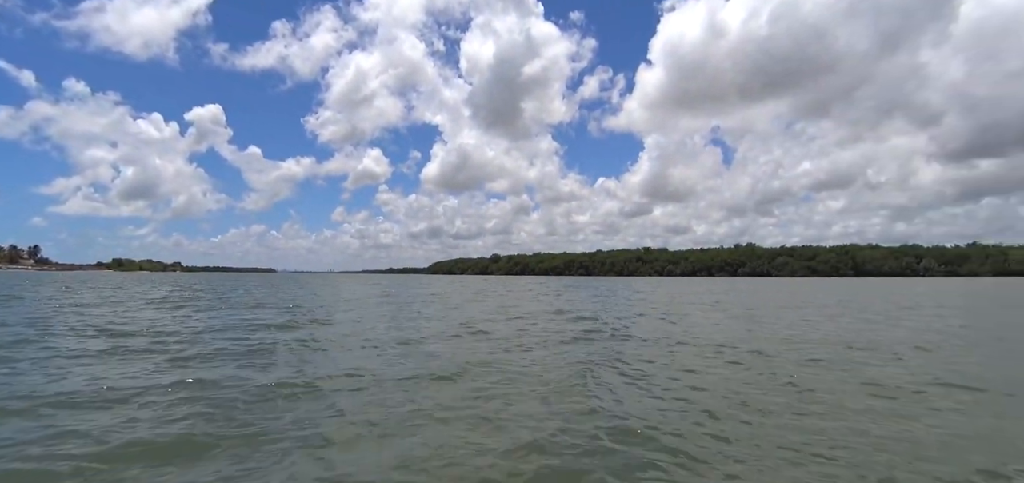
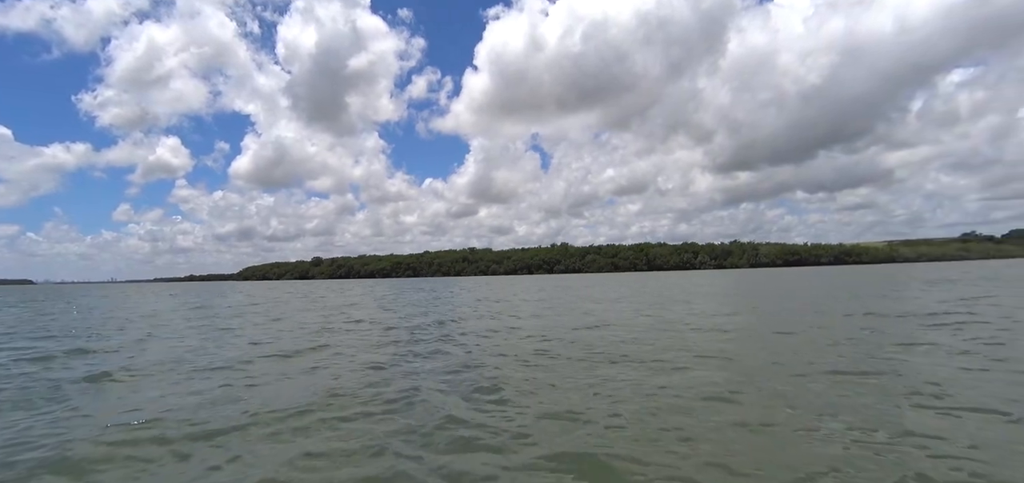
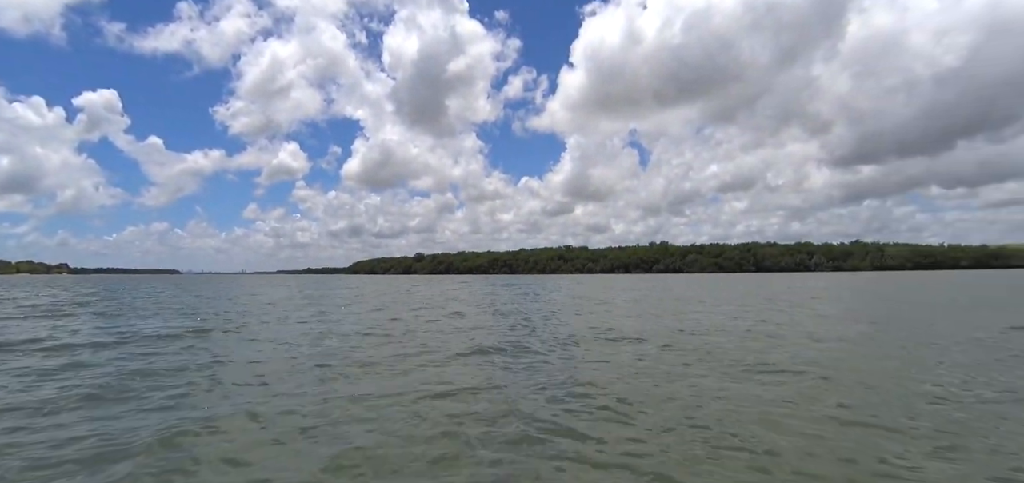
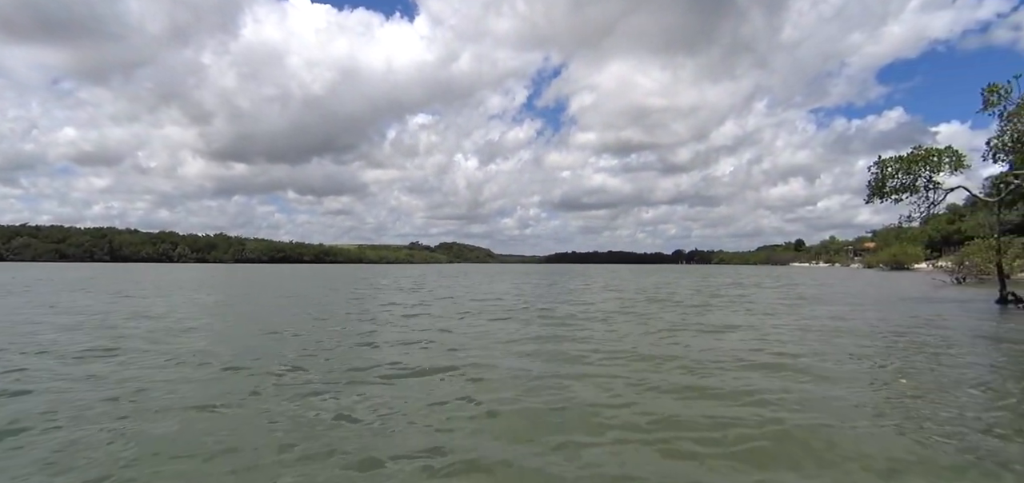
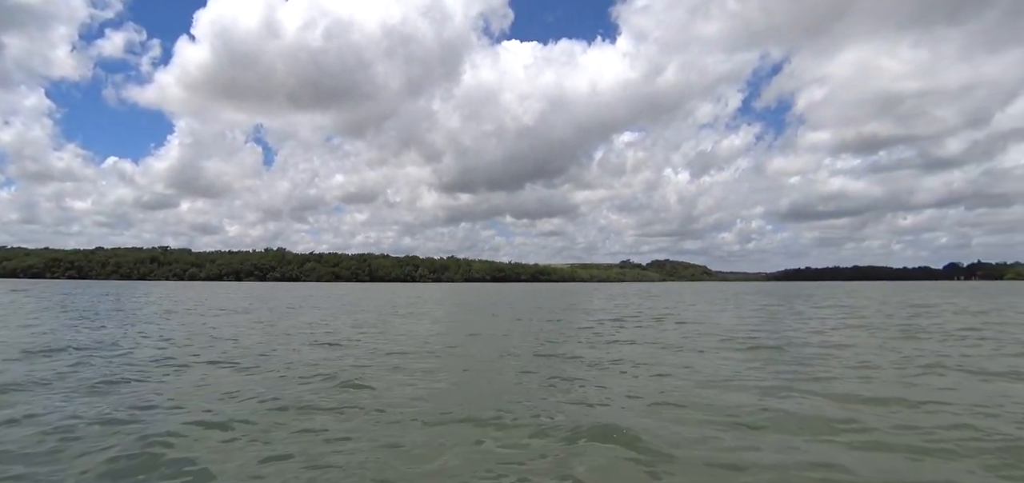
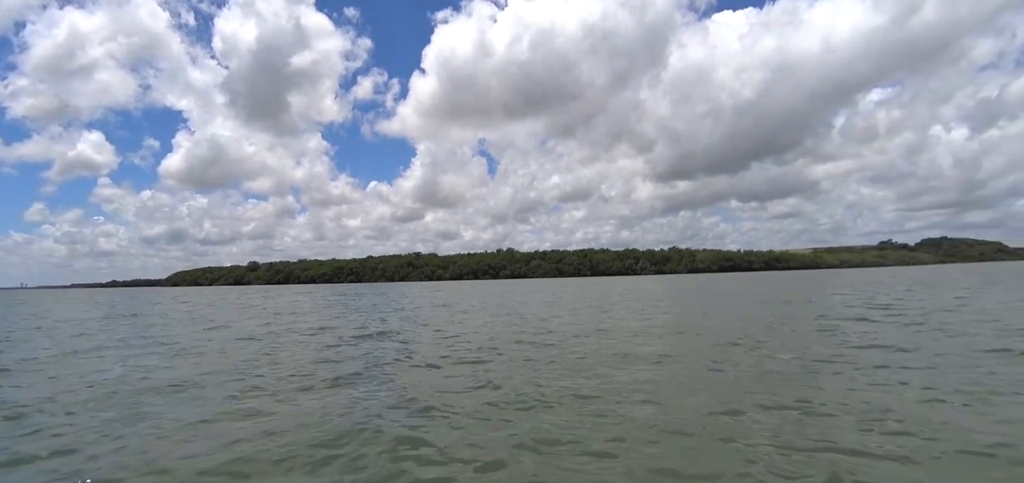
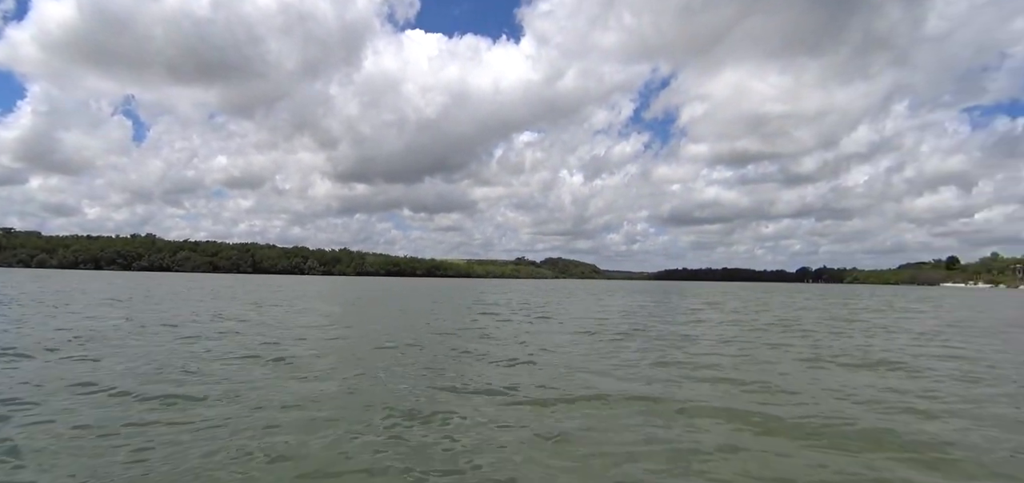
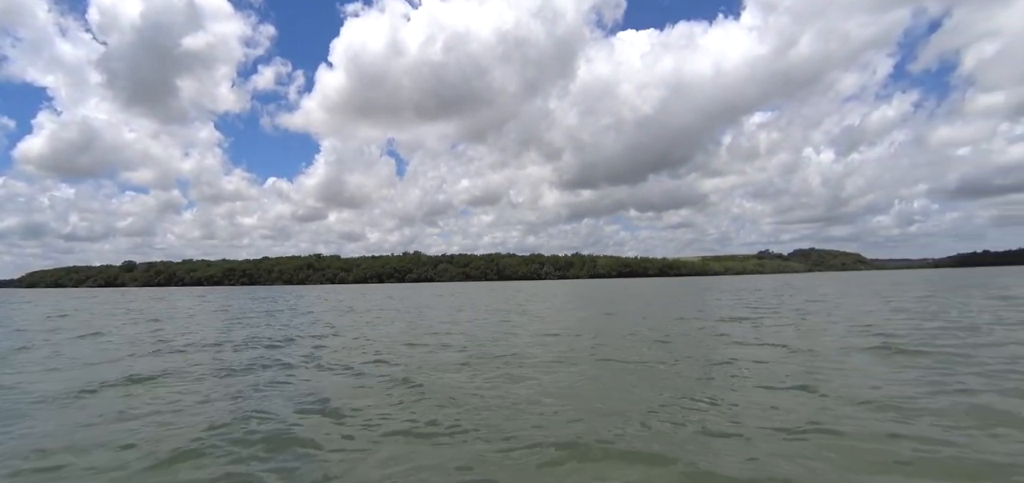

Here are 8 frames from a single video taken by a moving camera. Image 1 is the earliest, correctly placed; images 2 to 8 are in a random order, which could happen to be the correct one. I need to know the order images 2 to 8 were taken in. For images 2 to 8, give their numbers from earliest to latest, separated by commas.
3, 2, 6, 8, 5, 7, 4
